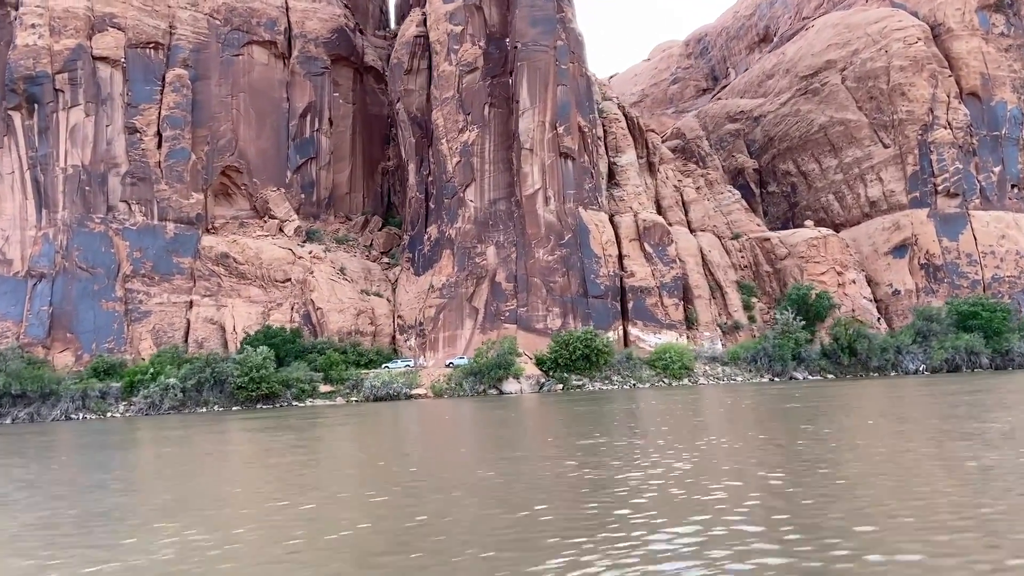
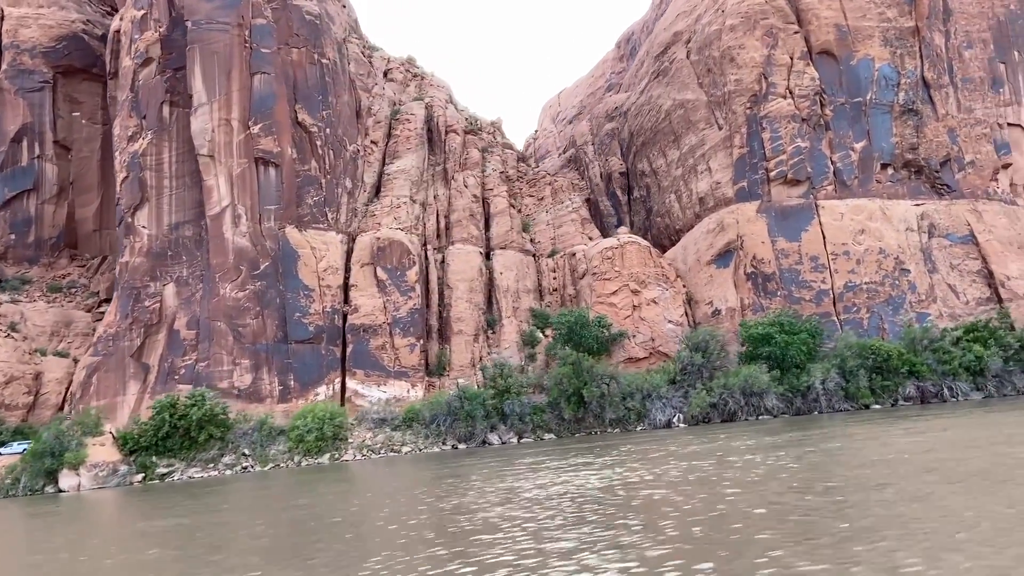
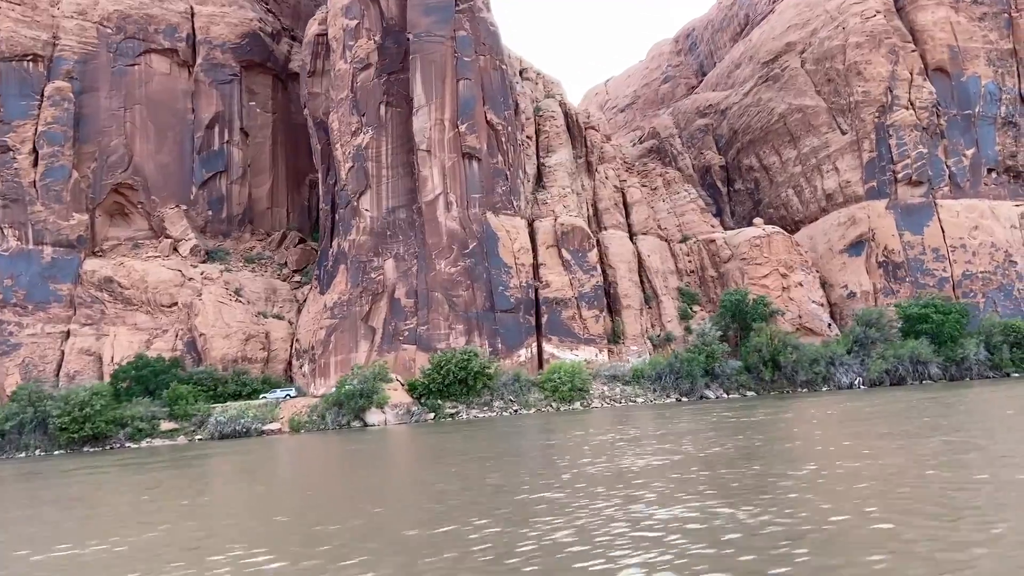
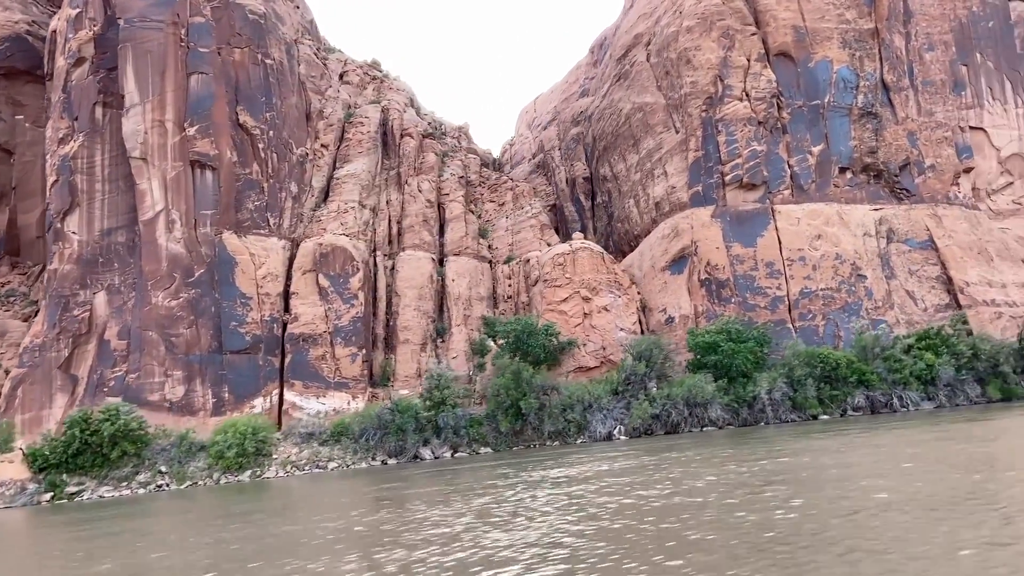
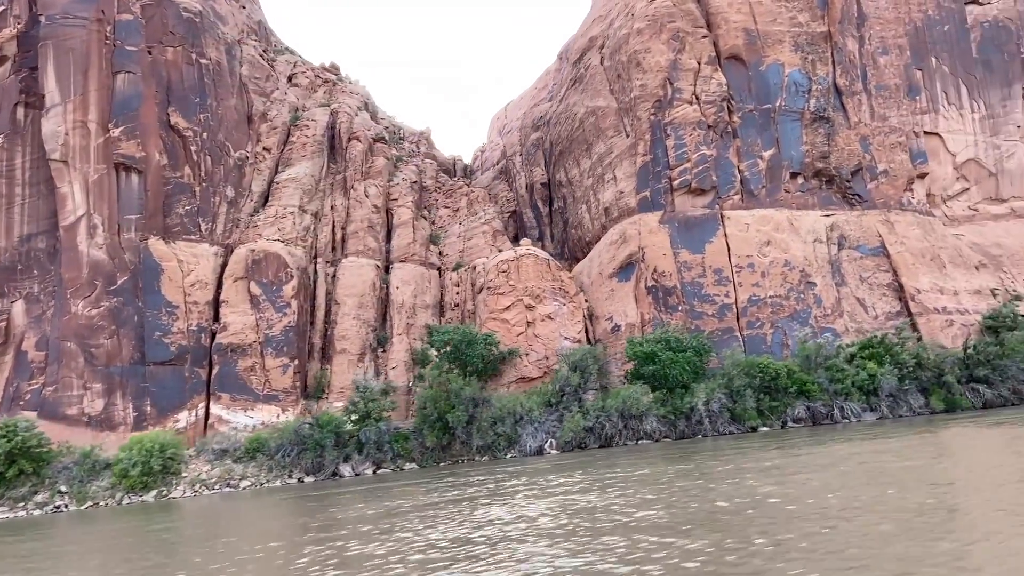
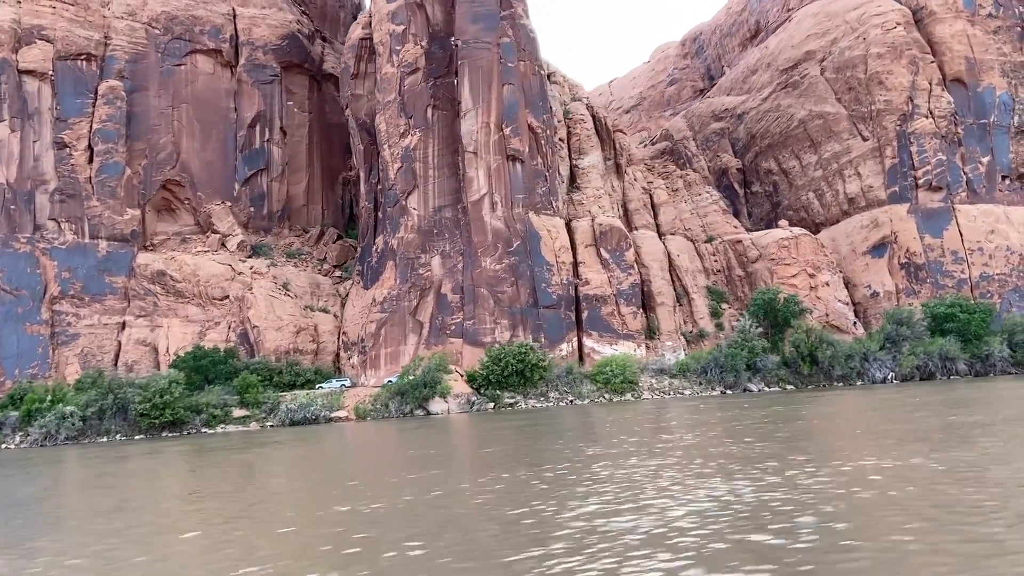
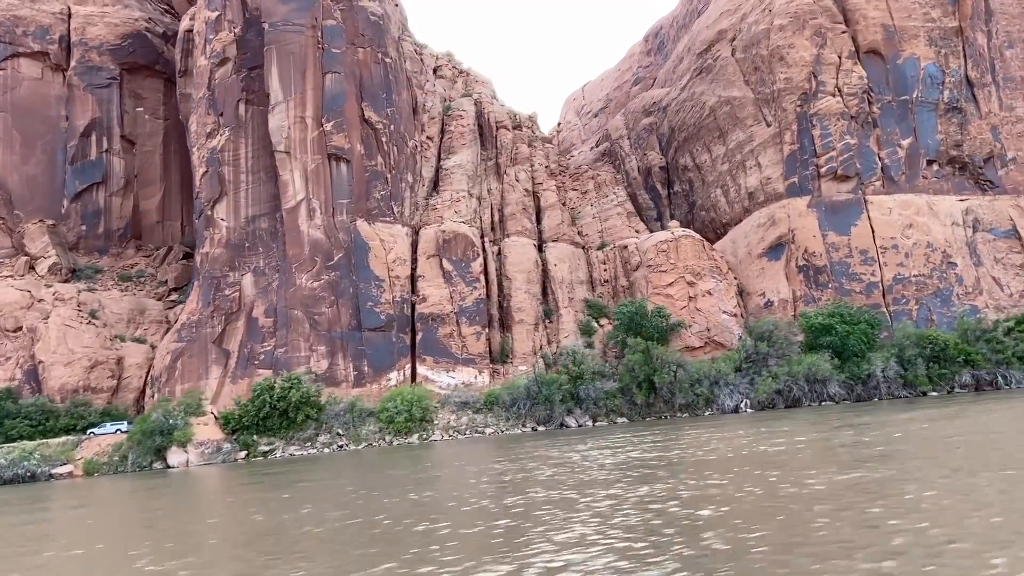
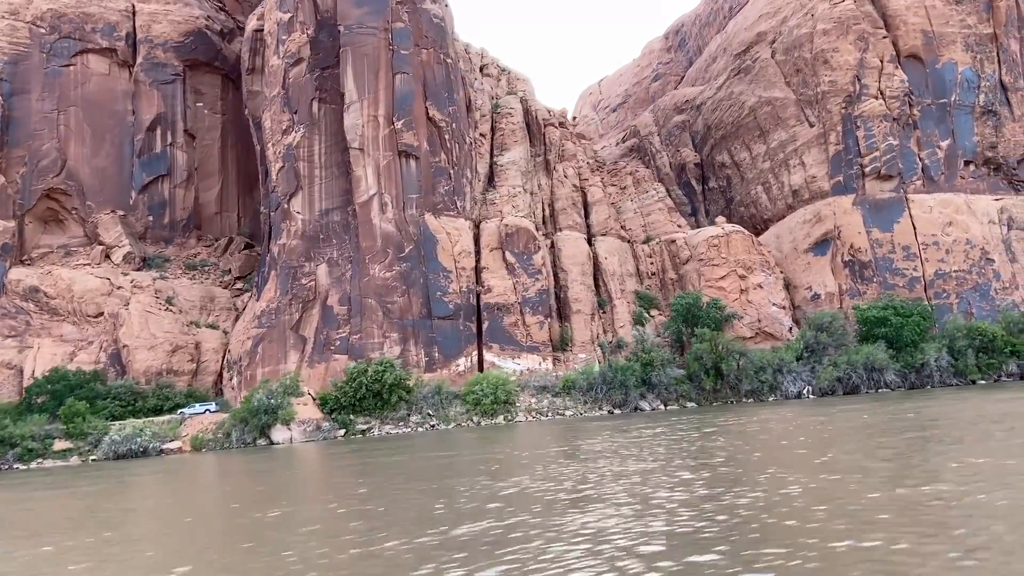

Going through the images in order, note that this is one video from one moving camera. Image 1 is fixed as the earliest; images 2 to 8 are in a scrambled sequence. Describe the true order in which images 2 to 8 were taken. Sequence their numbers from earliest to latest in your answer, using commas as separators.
6, 3, 8, 7, 2, 4, 5
